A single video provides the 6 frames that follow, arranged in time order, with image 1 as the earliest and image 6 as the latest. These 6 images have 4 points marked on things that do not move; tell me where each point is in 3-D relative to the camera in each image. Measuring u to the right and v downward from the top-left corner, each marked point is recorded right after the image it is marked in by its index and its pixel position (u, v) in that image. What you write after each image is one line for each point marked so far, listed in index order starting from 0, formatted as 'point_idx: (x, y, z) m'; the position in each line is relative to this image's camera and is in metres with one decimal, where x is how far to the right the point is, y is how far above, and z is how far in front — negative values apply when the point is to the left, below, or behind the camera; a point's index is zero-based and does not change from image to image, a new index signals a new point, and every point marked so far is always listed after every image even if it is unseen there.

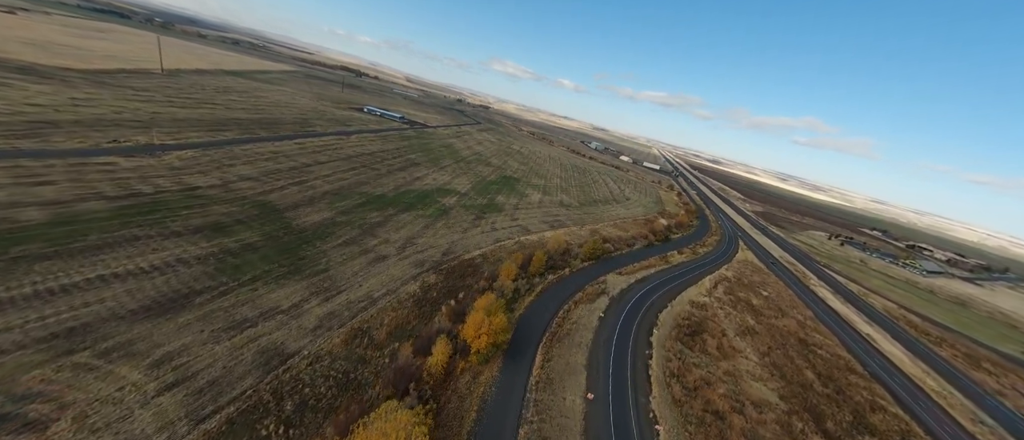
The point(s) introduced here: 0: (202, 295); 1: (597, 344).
0: (-12.4, -2.9, +12.0) m
1: (+4.3, -6.2, +15.0) m
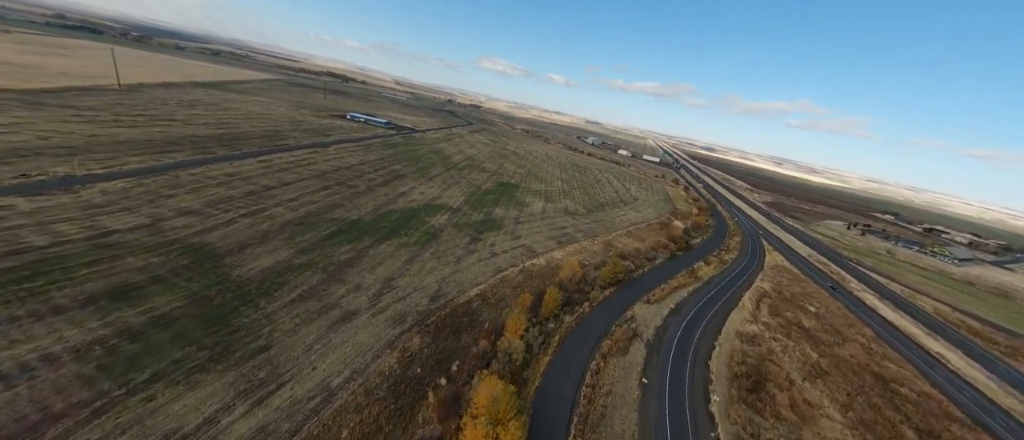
0: (-12.0, -5.3, +7.8) m
1: (+4.9, -7.7, +10.9) m
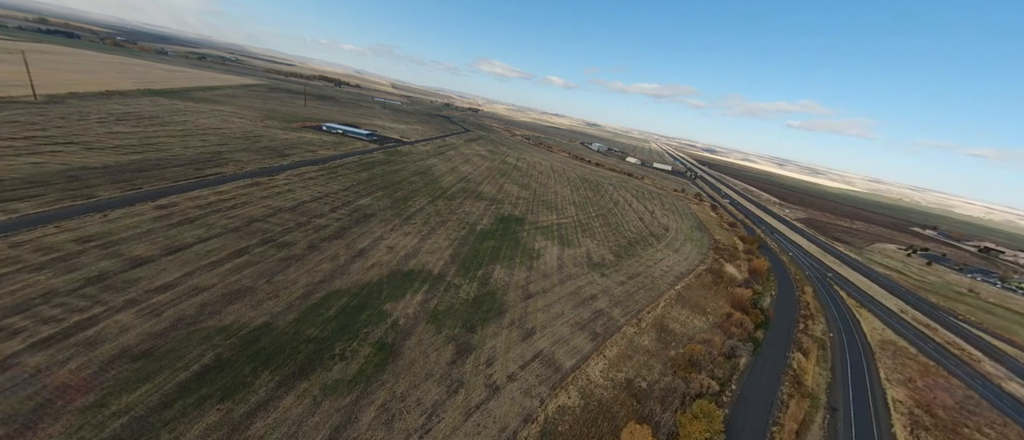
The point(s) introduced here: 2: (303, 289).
0: (-11.4, -10.1, -1.0) m
1: (+5.5, -12.3, +2.1) m
2: (-11.2, -3.7, +15.9) m
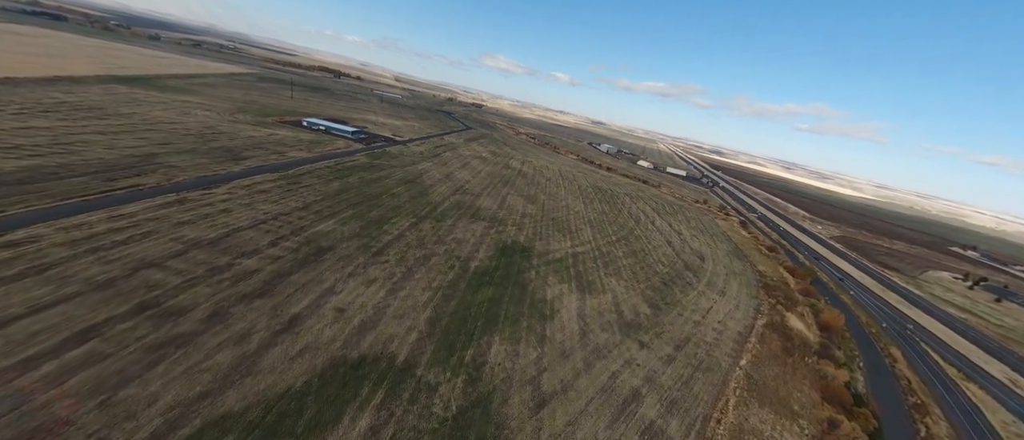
0: (-11.4, -12.8, -7.5) m
1: (+5.4, -15.3, -4.4) m
2: (-11.0, -6.2, +9.3) m
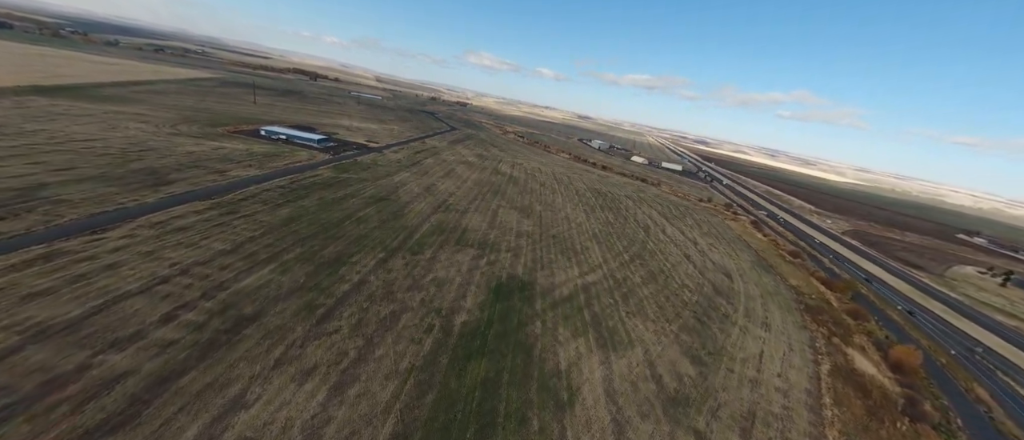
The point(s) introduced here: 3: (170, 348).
0: (-10.2, -15.6, -12.8) m
1: (+6.7, -17.3, -9.2) m
2: (-10.5, -8.9, +3.9) m
3: (-13.5, -4.9, +12.1) m
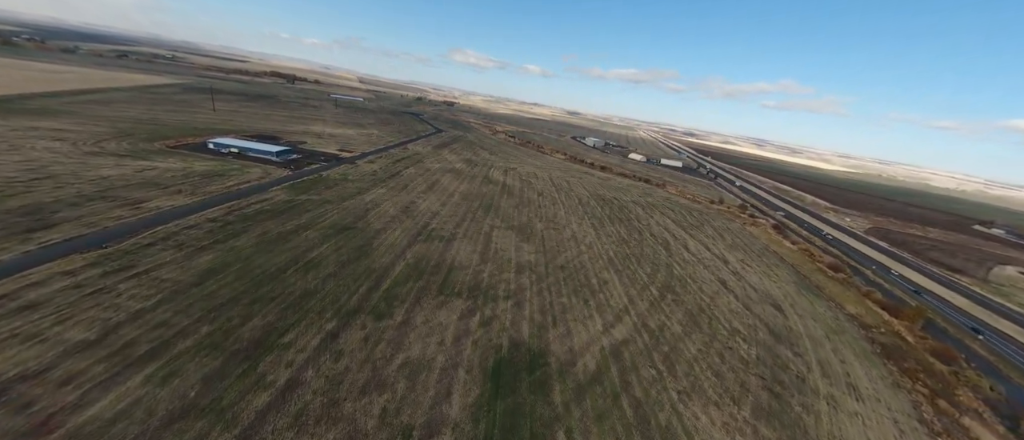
0: (-8.7, -18.6, -18.5) m
1: (+8.1, -19.6, -14.5) m
2: (-9.7, -11.7, -1.8) m
3: (-13.1, -7.8, +6.2) m
